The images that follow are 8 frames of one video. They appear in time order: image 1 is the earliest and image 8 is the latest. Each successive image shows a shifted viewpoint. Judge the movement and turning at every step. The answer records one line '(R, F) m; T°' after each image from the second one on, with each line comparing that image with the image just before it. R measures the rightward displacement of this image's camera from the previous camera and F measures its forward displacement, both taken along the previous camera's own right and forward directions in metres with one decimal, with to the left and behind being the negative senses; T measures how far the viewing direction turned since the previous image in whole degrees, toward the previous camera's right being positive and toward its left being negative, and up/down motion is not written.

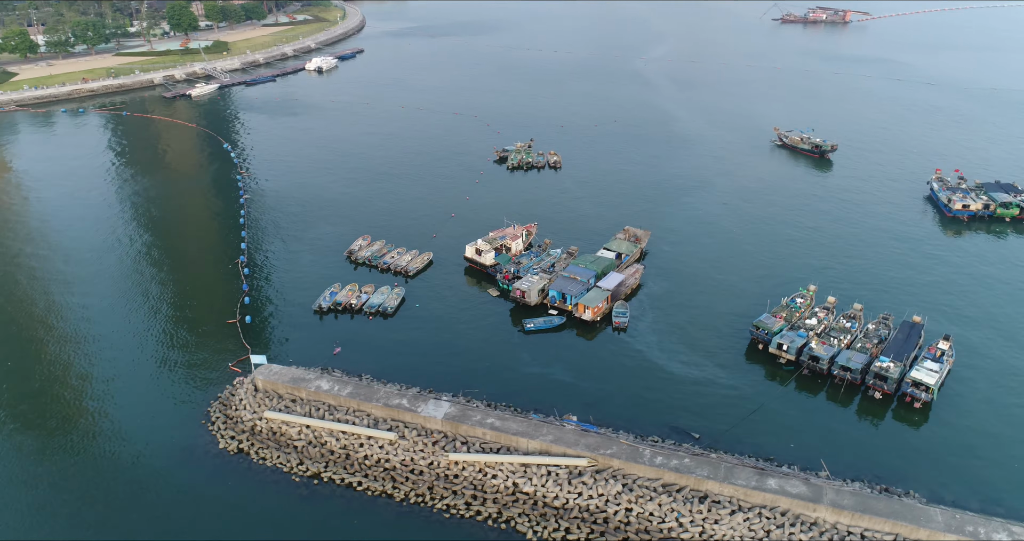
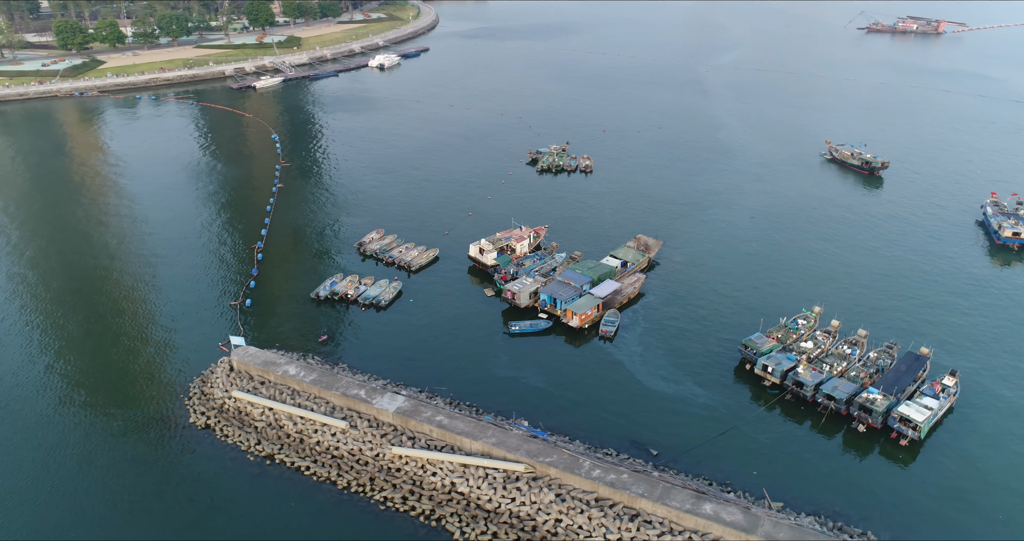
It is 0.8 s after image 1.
(+8.0, +0.6) m; -7°
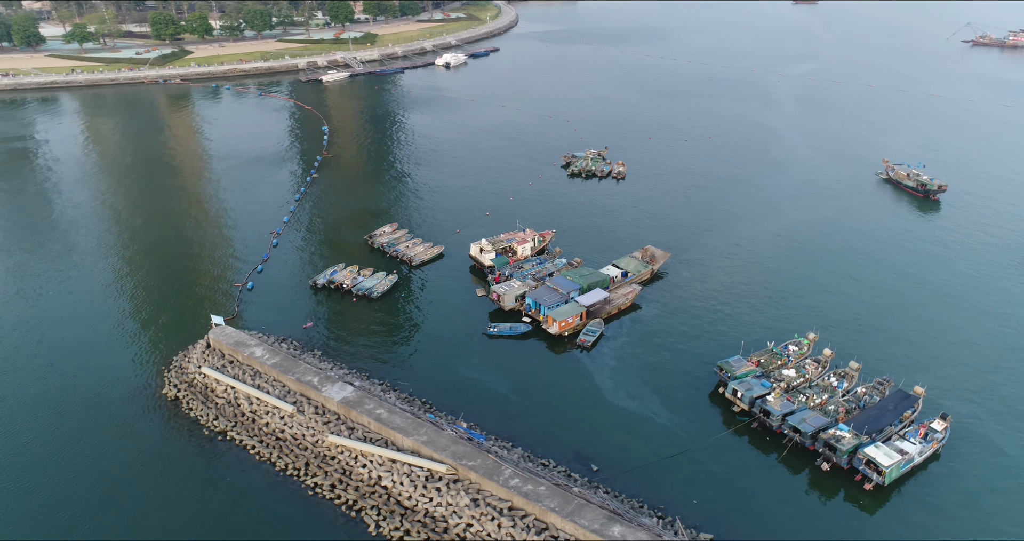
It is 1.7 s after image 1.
(+9.3, +0.9) m; -7°
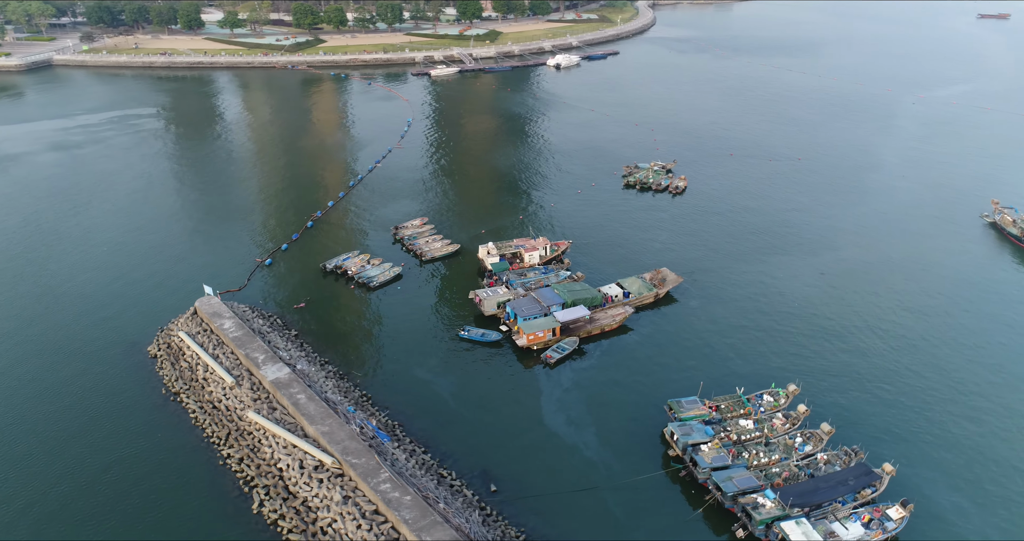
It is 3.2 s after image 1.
(+14.6, +2.7) m; -12°
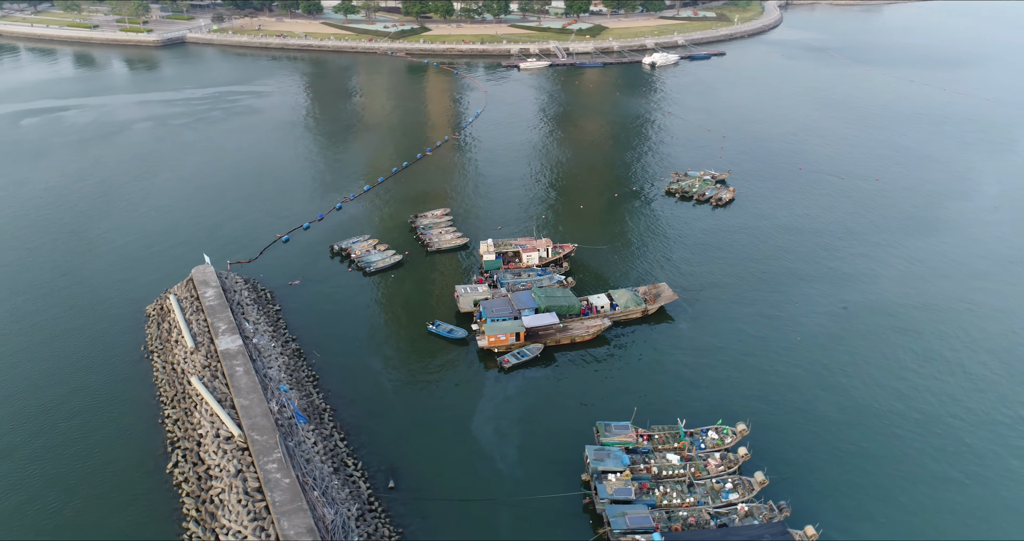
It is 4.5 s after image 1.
(+13.1, +2.5) m; -11°
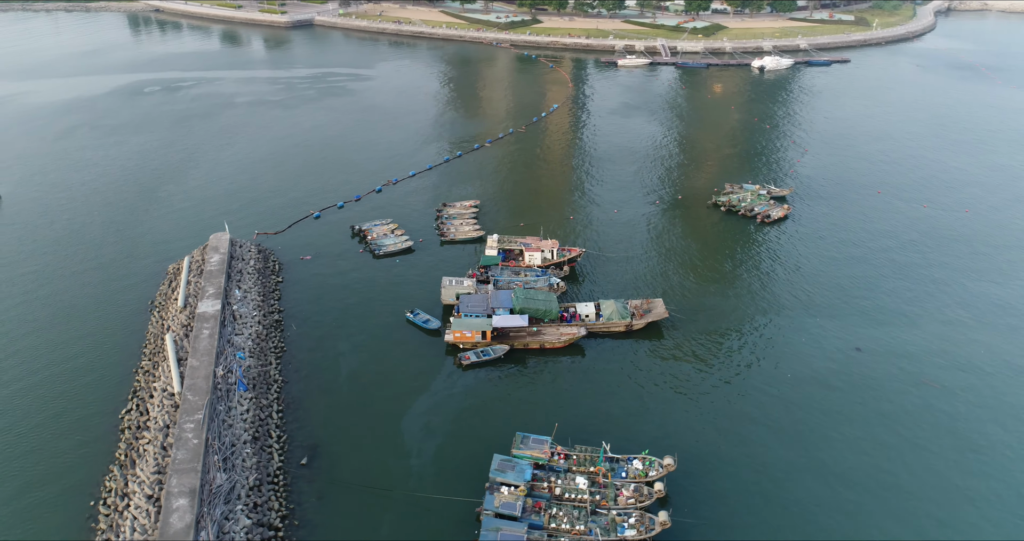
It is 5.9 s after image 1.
(+13.0, +2.3) m; -11°
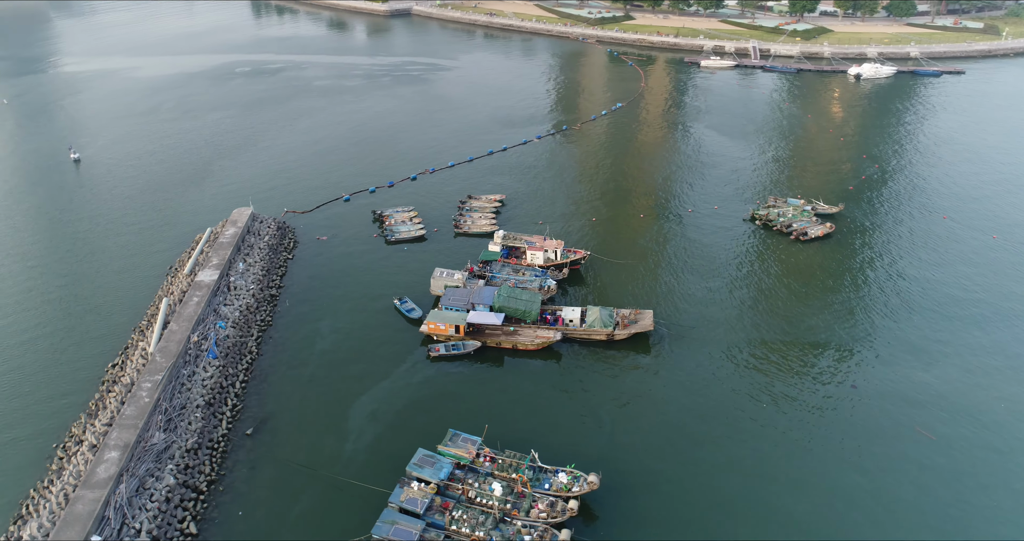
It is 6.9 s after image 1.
(+10.4, +1.6) m; -9°
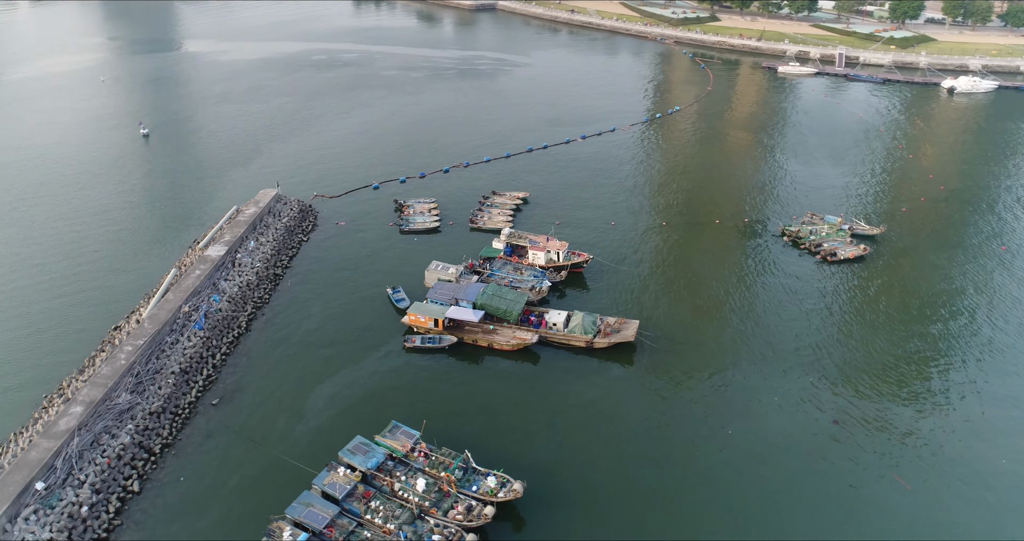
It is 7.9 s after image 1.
(+9.0, +1.2) m; -8°
